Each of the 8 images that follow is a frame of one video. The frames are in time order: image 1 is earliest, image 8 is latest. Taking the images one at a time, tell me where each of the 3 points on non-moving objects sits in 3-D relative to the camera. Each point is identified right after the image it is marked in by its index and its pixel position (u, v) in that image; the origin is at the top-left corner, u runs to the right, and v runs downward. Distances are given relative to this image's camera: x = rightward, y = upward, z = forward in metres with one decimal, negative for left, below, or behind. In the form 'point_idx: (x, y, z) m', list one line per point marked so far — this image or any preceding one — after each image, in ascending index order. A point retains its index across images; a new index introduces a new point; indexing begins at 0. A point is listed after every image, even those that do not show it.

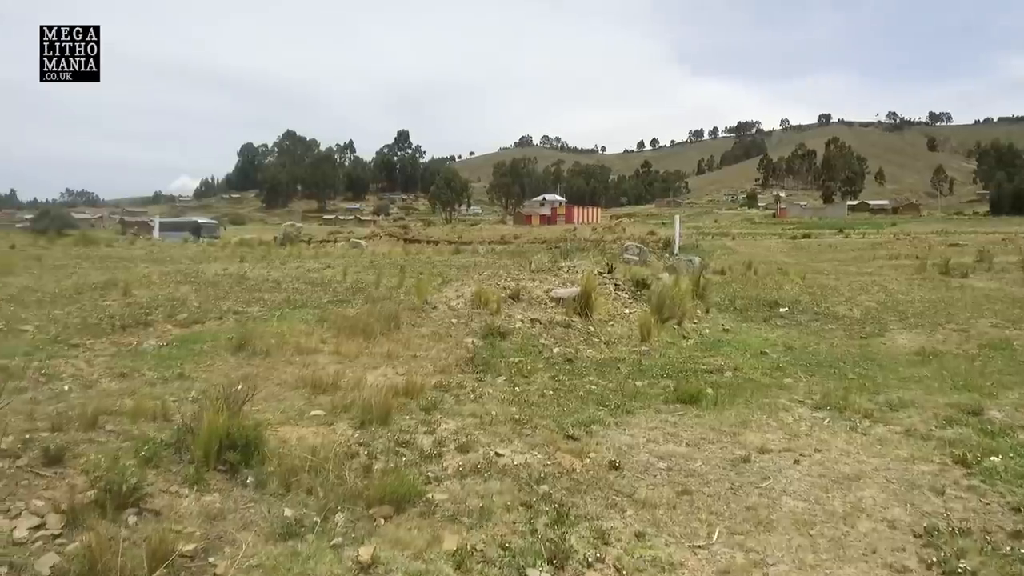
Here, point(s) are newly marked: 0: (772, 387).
0: (+2.7, -1.0, +7.8) m
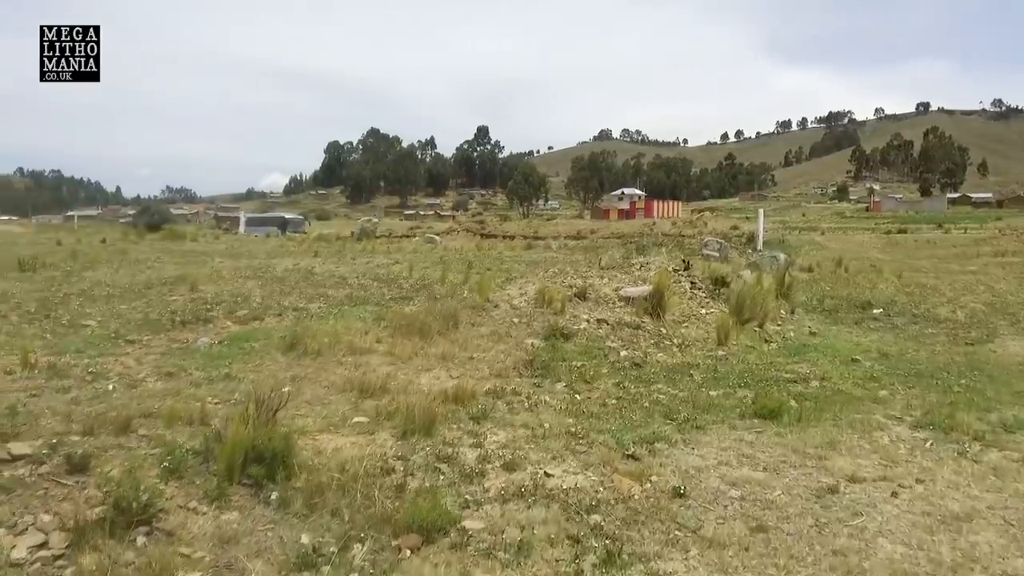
0: (+3.3, -1.1, +7.0) m
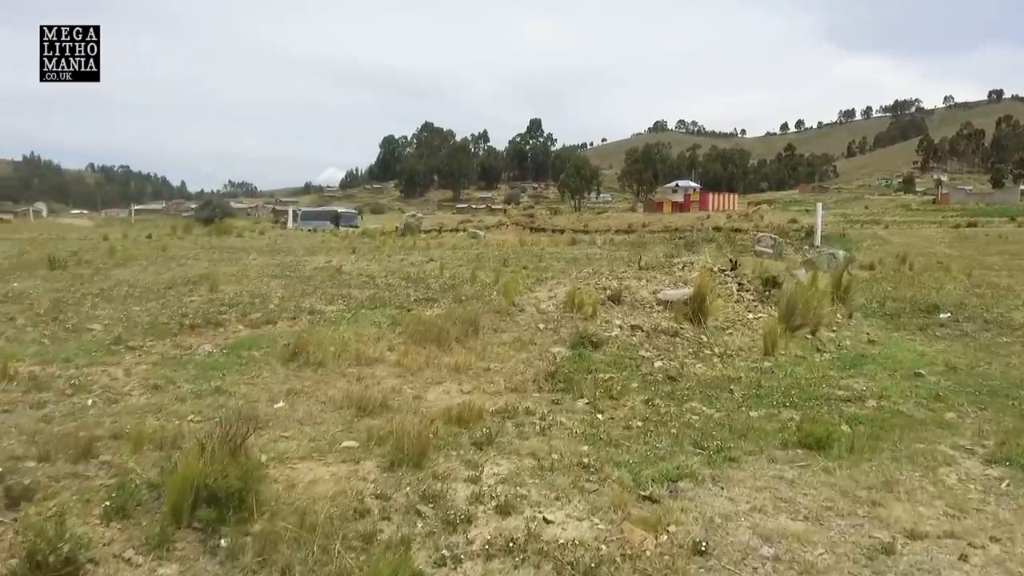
0: (+3.4, -1.1, +6.2) m
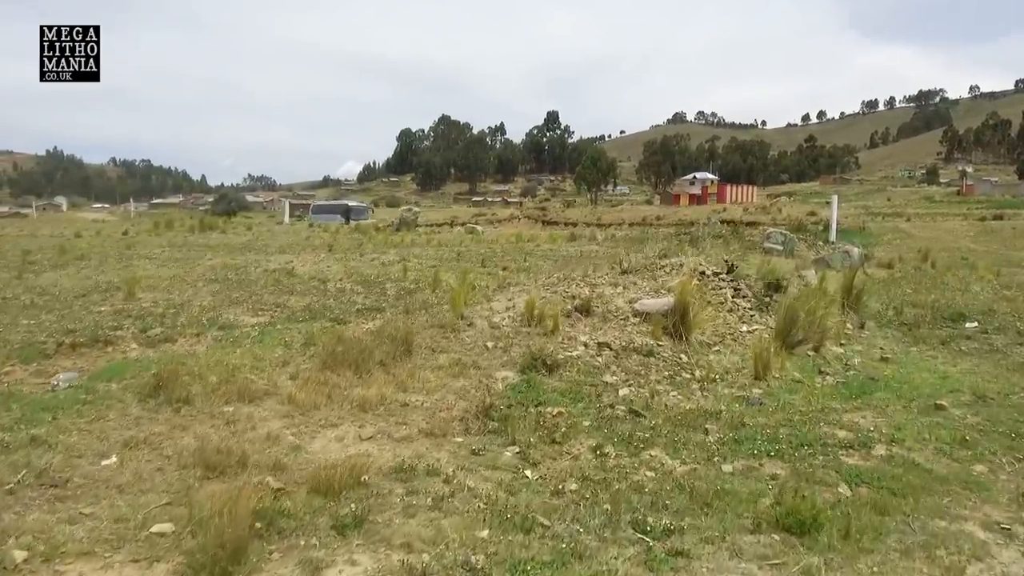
0: (+2.8, -1.3, +4.8) m
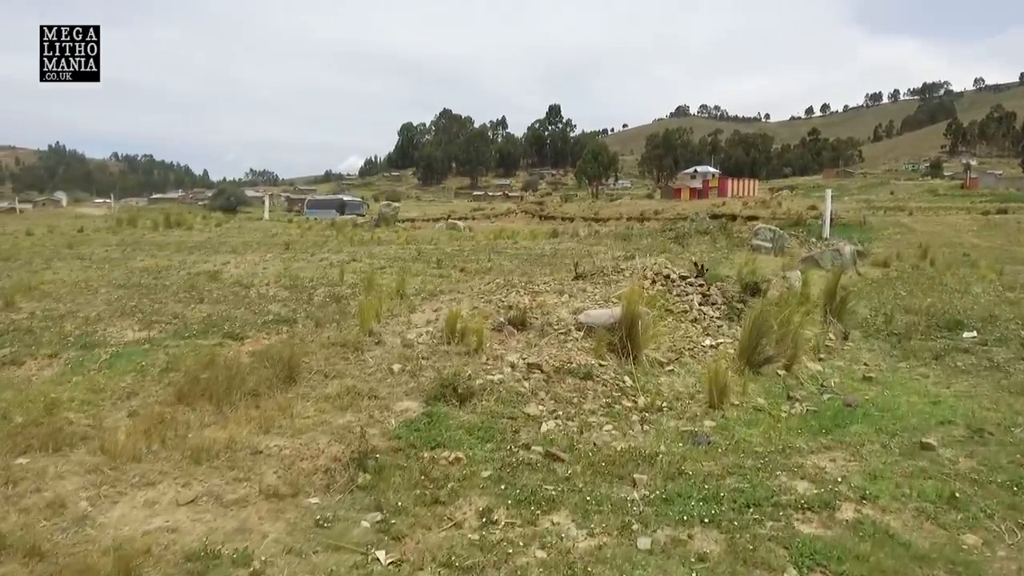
0: (+2.1, -1.4, +3.7) m
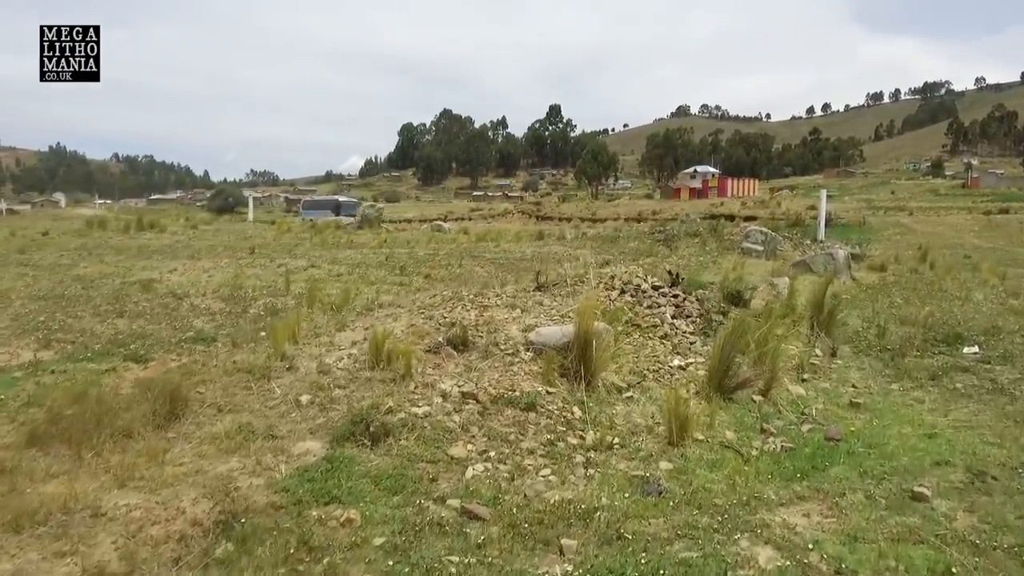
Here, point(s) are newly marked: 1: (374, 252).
0: (+1.6, -1.5, +2.9) m
1: (-2.9, +0.7, +15.9) m
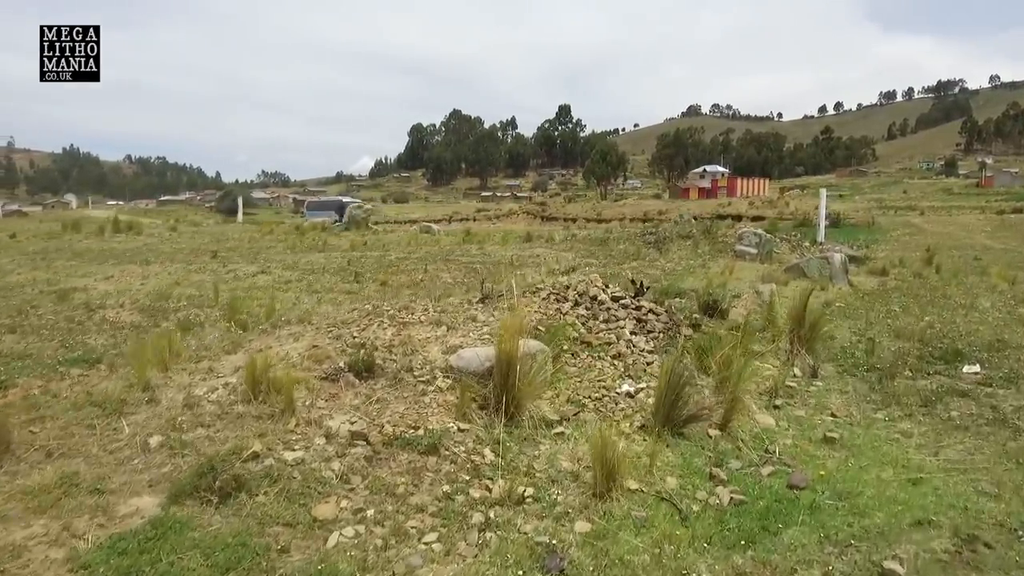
0: (+0.9, -1.6, +1.9) m
1: (-3.4, +0.6, +15.0) m
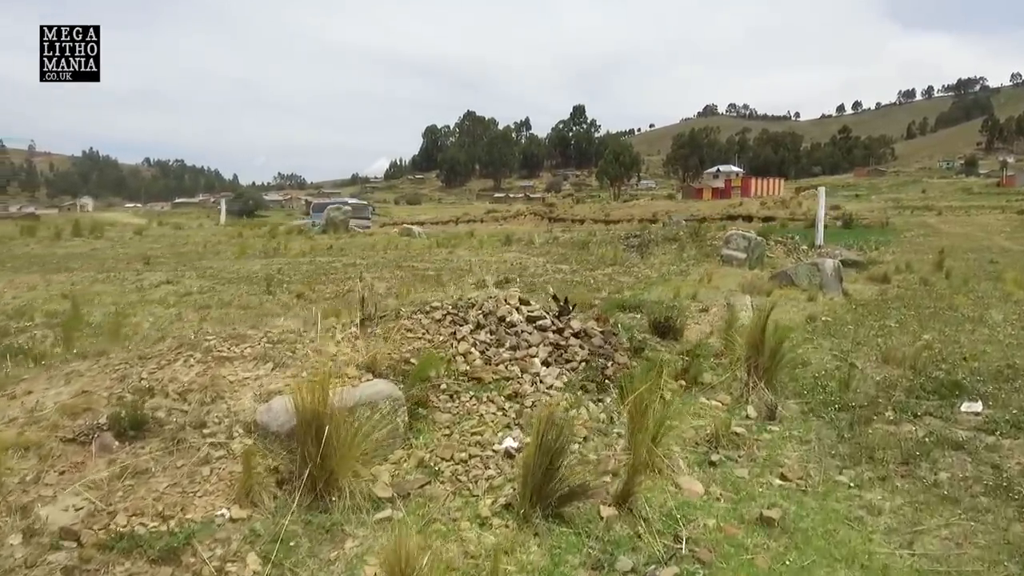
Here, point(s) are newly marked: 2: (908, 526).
0: (-0.1, -1.8, +0.6) m
1: (-4.1, +0.5, +13.7) m
2: (+2.2, -1.3, +4.1) m
